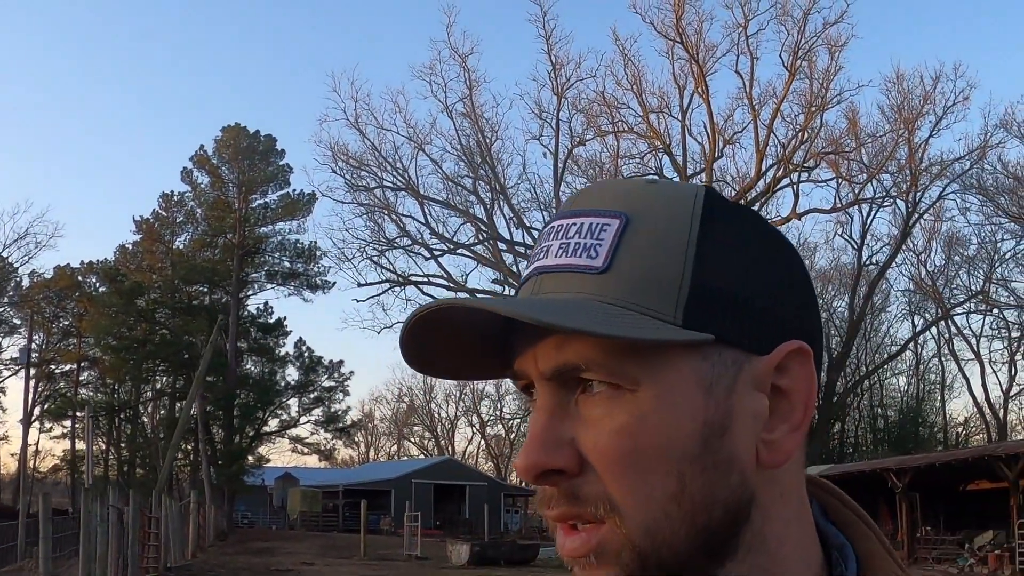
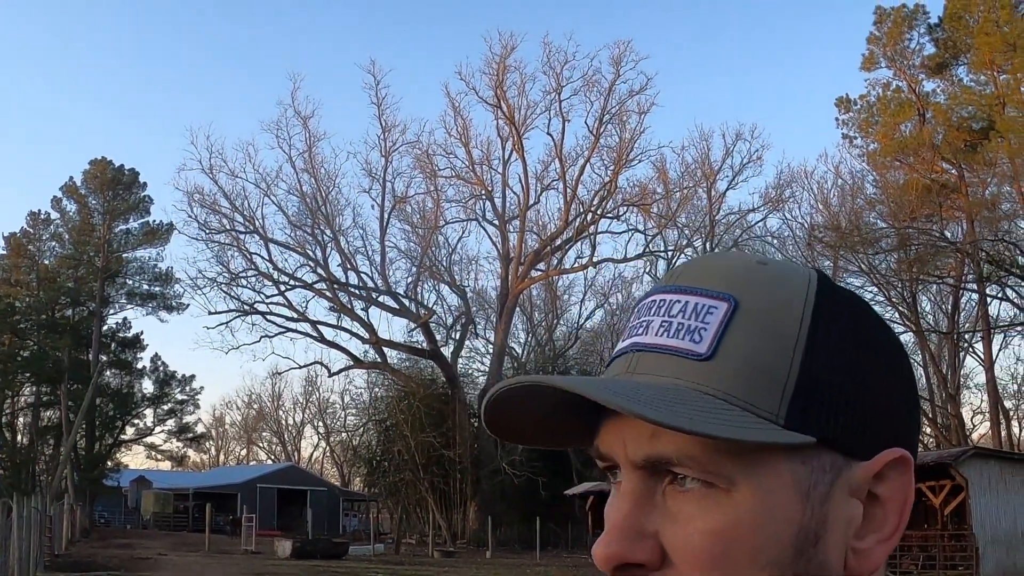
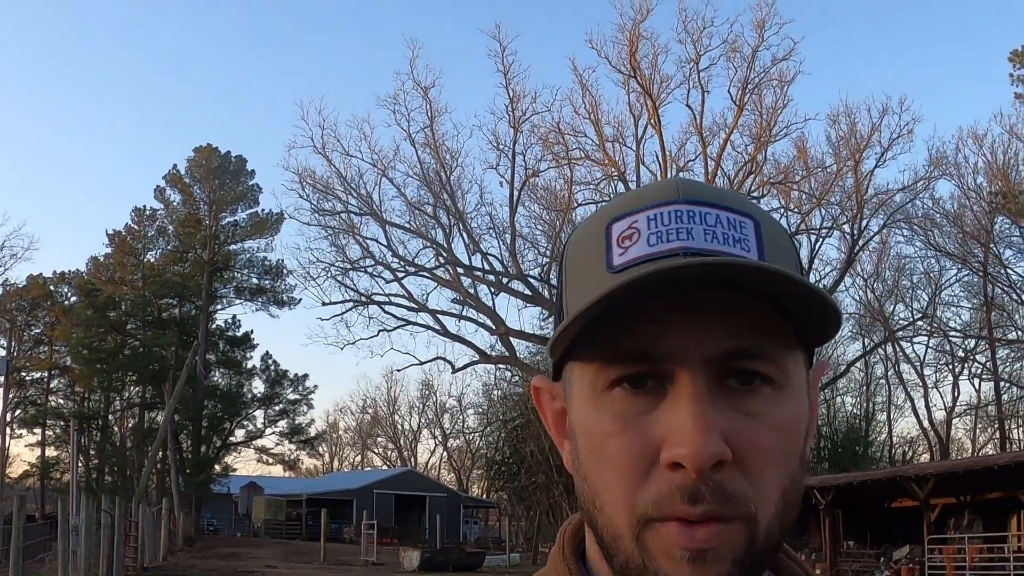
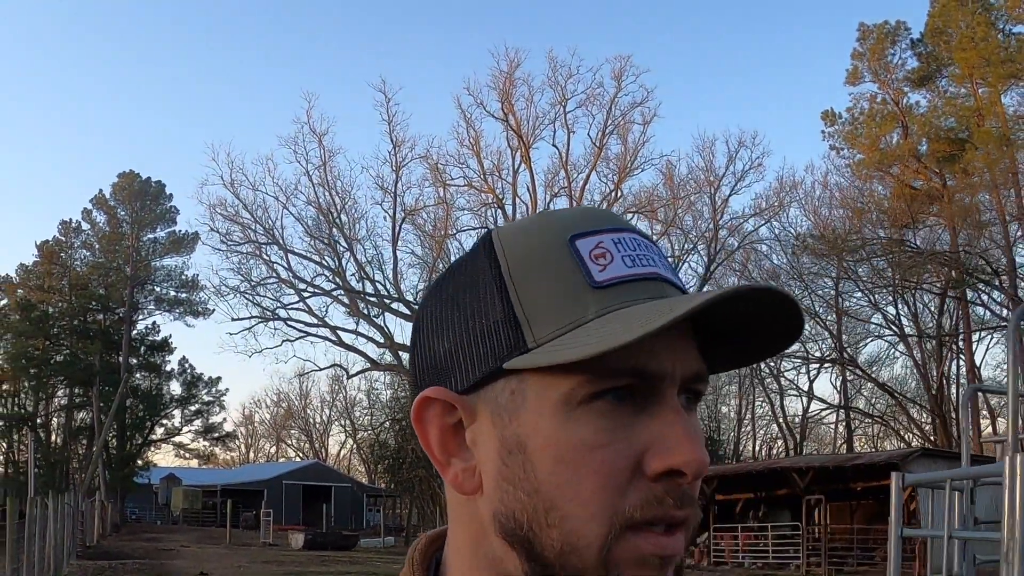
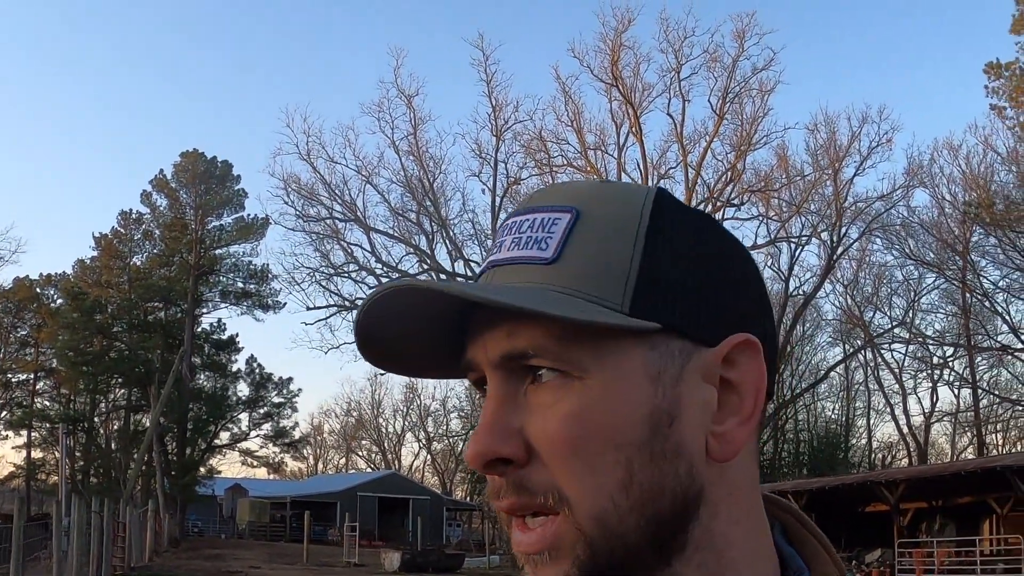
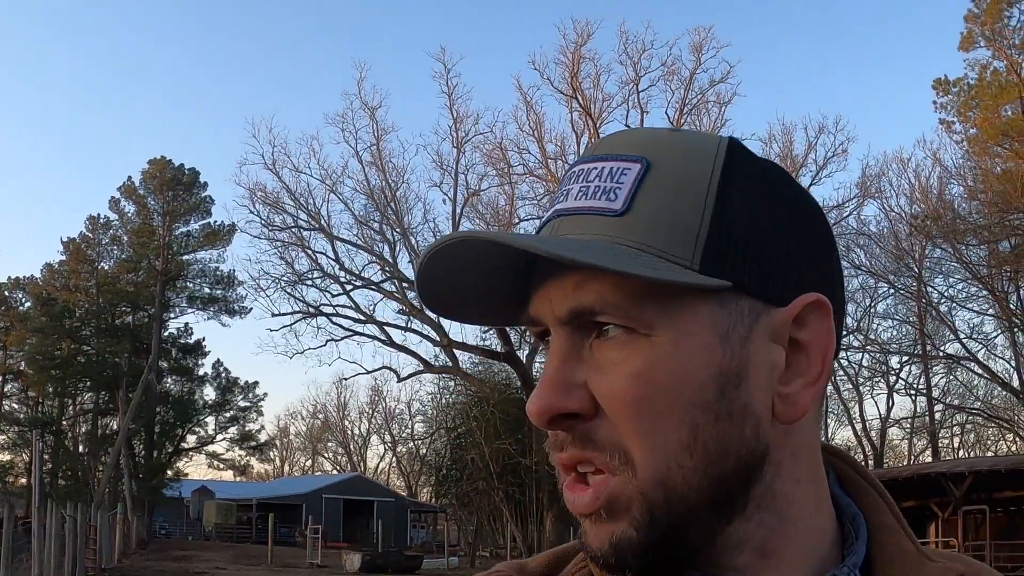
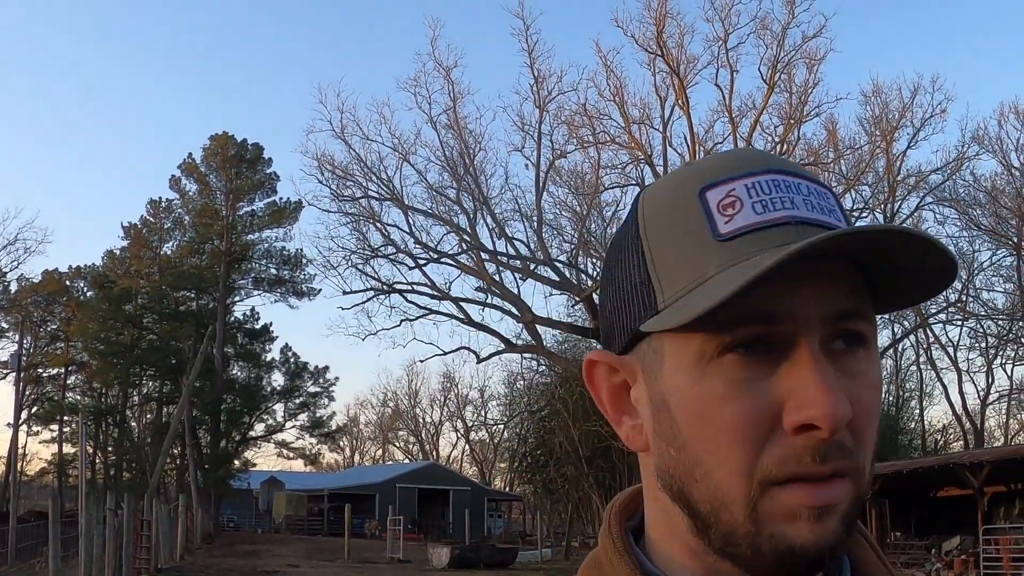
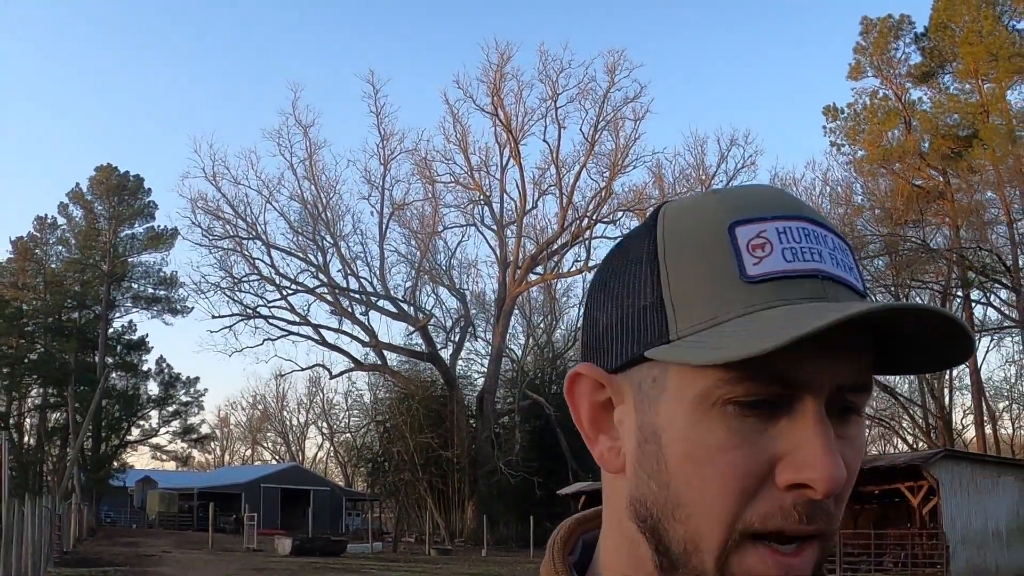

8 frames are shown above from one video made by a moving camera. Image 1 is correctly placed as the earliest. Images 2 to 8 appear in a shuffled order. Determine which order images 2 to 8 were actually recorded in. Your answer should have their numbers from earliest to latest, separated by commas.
7, 3, 5, 6, 2, 8, 4
